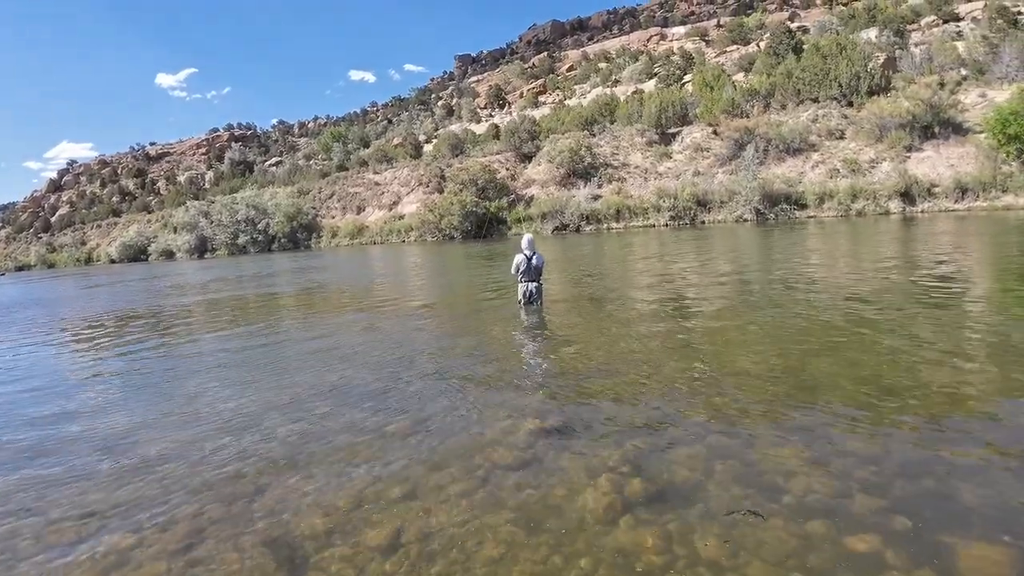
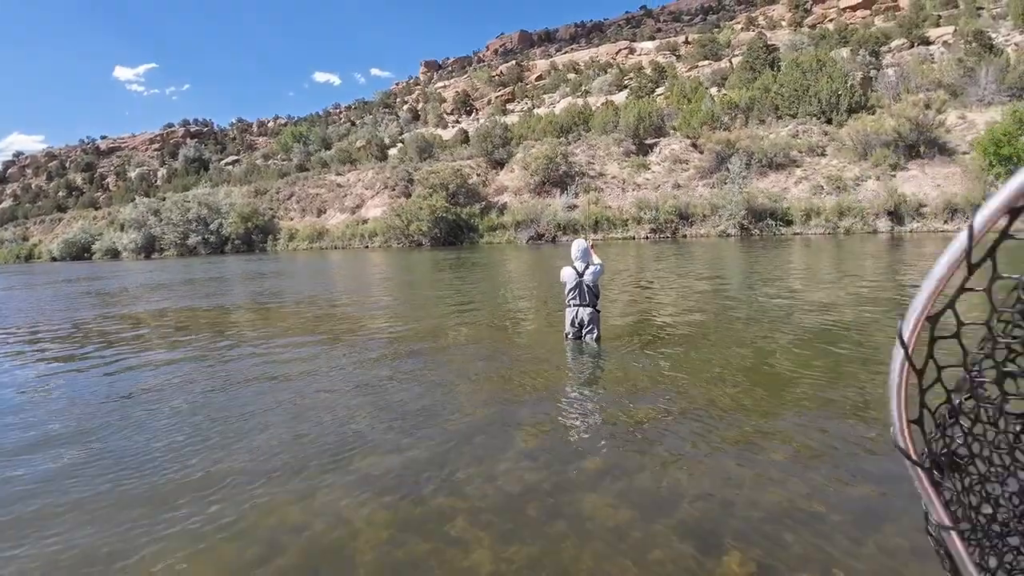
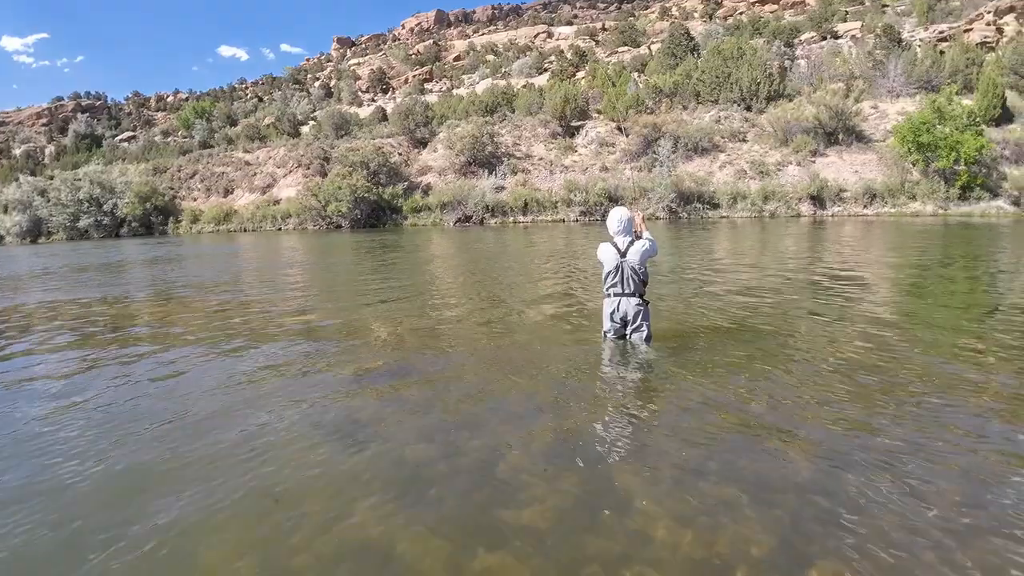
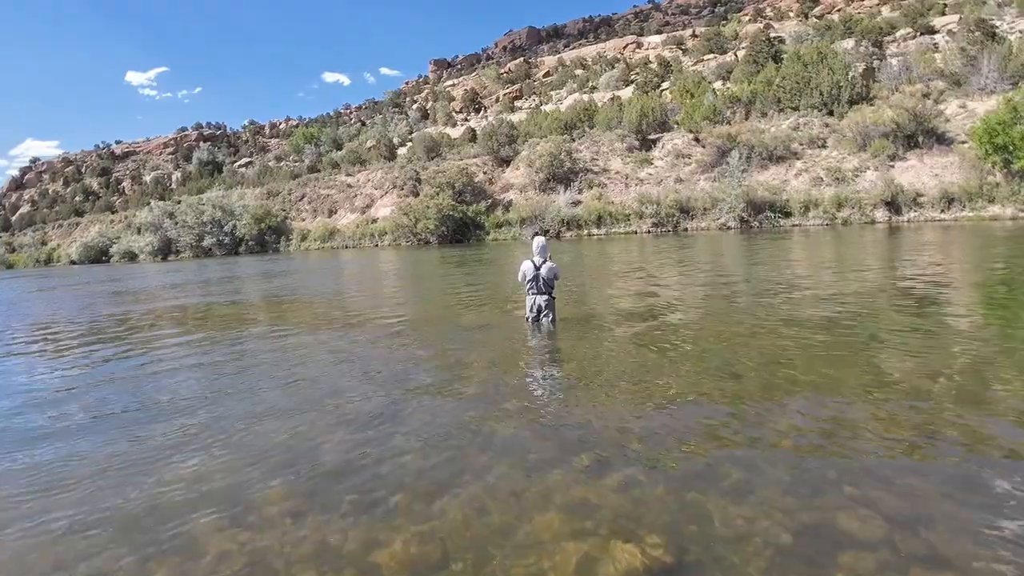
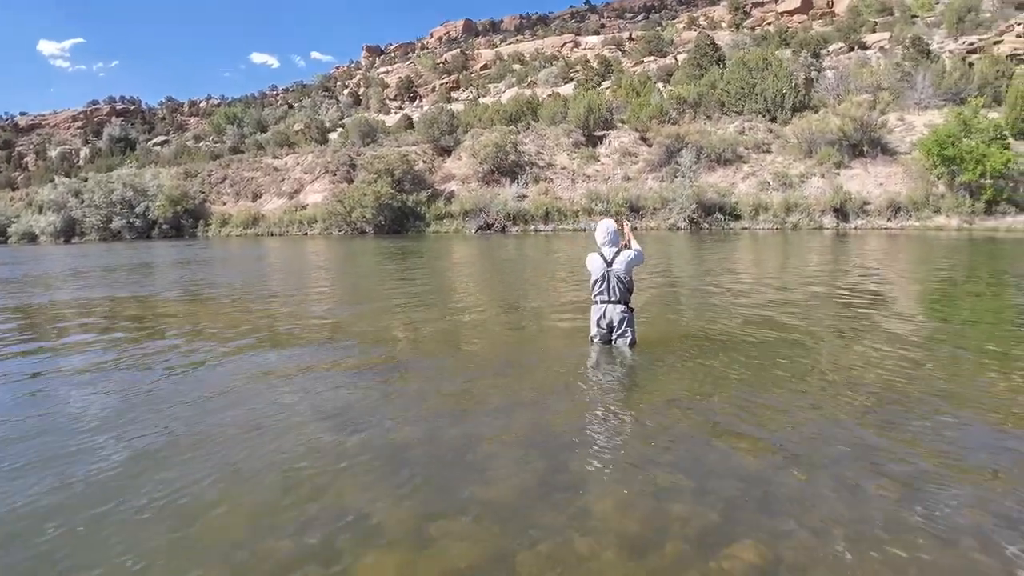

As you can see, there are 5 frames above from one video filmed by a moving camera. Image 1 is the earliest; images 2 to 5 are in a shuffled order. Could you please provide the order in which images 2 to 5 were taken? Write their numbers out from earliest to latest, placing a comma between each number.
4, 2, 5, 3
